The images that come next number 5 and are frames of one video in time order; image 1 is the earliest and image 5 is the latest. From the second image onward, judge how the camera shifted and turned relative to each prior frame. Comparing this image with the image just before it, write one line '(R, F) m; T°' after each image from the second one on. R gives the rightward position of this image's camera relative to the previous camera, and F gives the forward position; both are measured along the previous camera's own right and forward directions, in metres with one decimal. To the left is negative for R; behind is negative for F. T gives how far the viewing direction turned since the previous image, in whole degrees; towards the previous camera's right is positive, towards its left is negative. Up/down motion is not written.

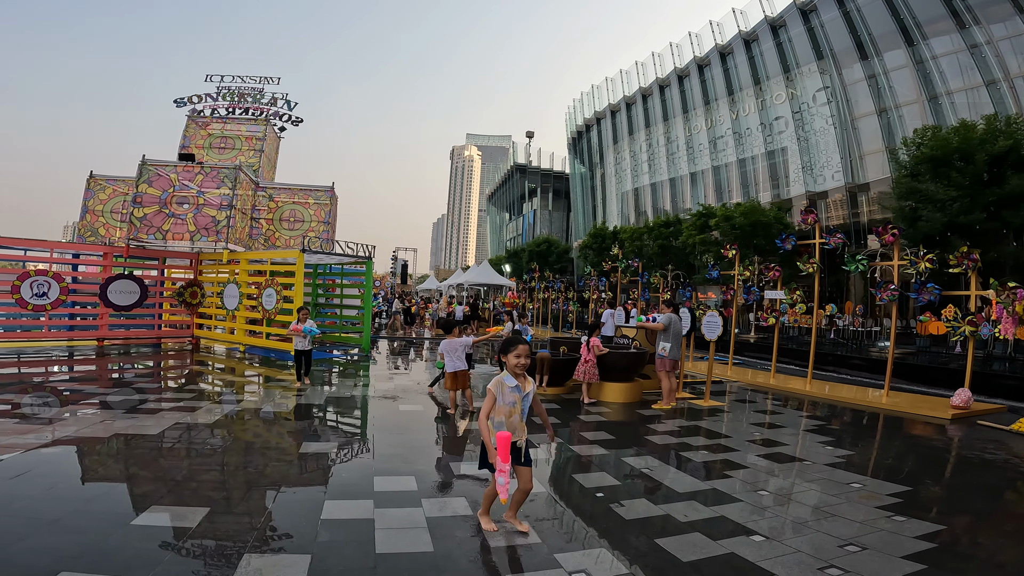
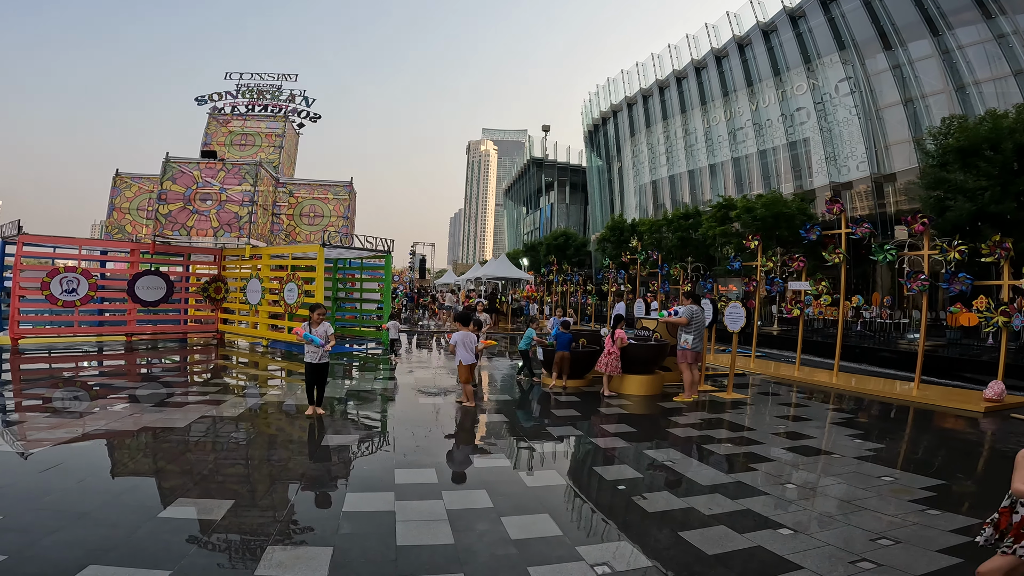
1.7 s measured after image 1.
(0.0, 0.0) m; -2°
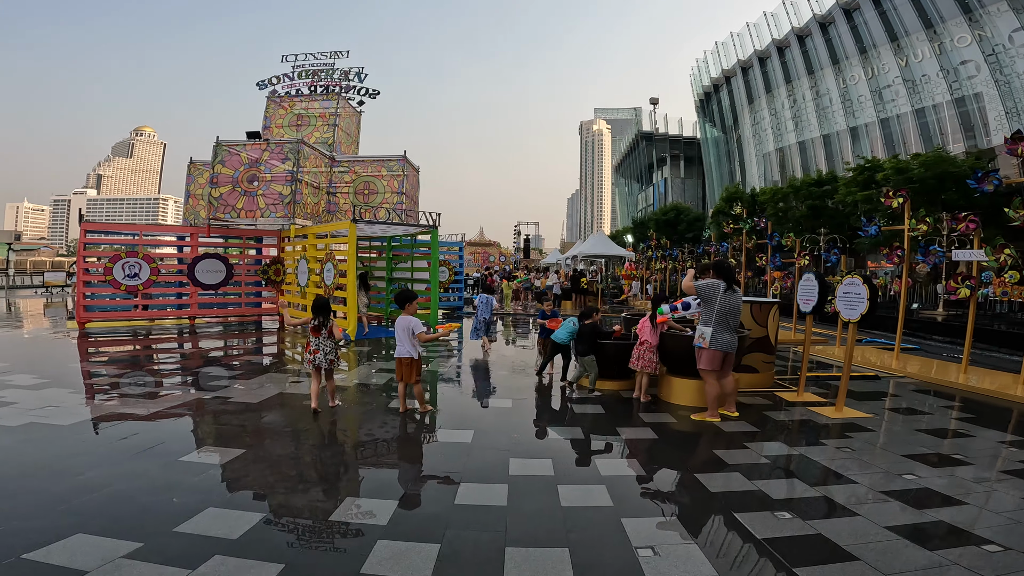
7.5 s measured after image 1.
(+0.7, +1.1) m; -13°
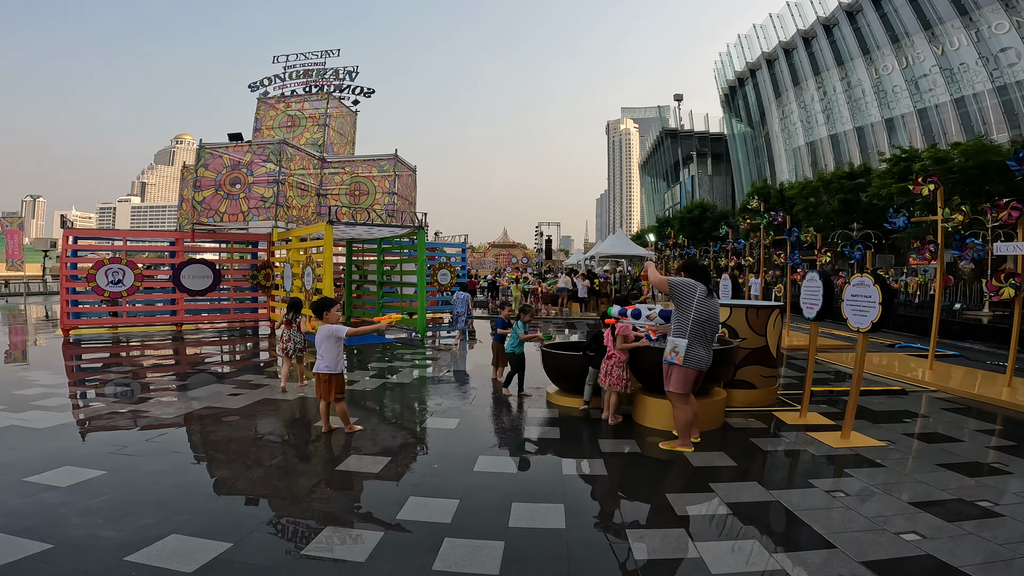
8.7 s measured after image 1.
(+0.5, +0.5) m; -3°
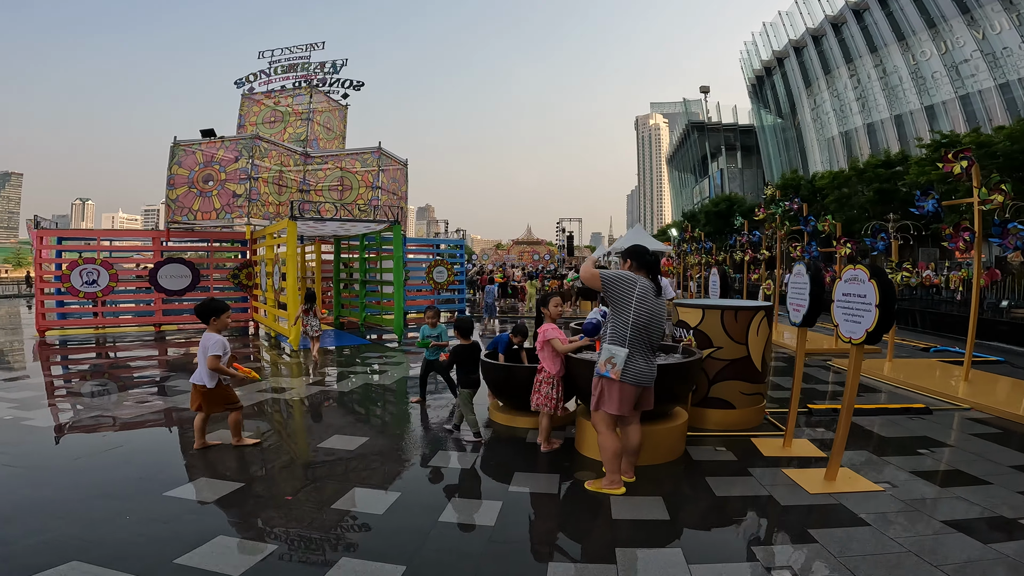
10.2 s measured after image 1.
(+0.6, +0.5) m; -3°
